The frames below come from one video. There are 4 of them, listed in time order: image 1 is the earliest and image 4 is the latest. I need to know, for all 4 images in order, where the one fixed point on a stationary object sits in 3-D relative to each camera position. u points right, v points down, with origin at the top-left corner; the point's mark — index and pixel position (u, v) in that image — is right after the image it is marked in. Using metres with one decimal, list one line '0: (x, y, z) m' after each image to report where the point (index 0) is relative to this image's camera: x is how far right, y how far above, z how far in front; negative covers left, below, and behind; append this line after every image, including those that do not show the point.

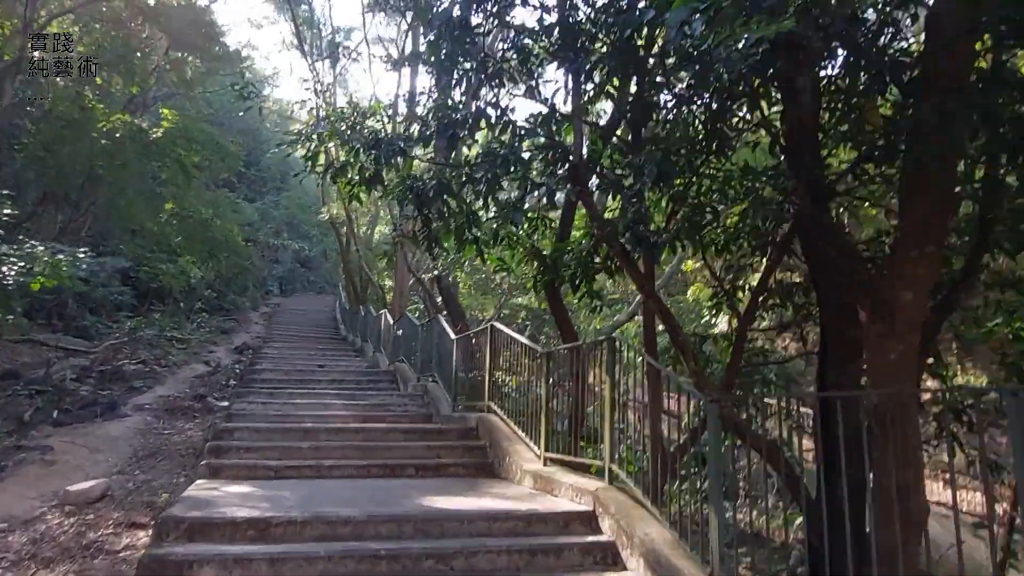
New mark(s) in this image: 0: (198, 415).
0: (-4.3, -1.7, +9.8) m
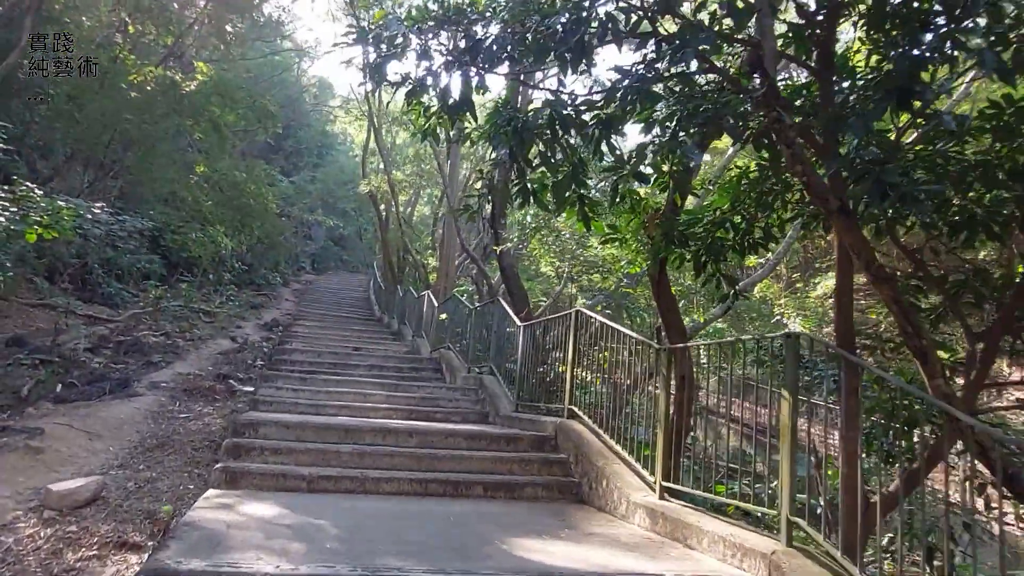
0: (-3.5, -1.3, +8.6) m
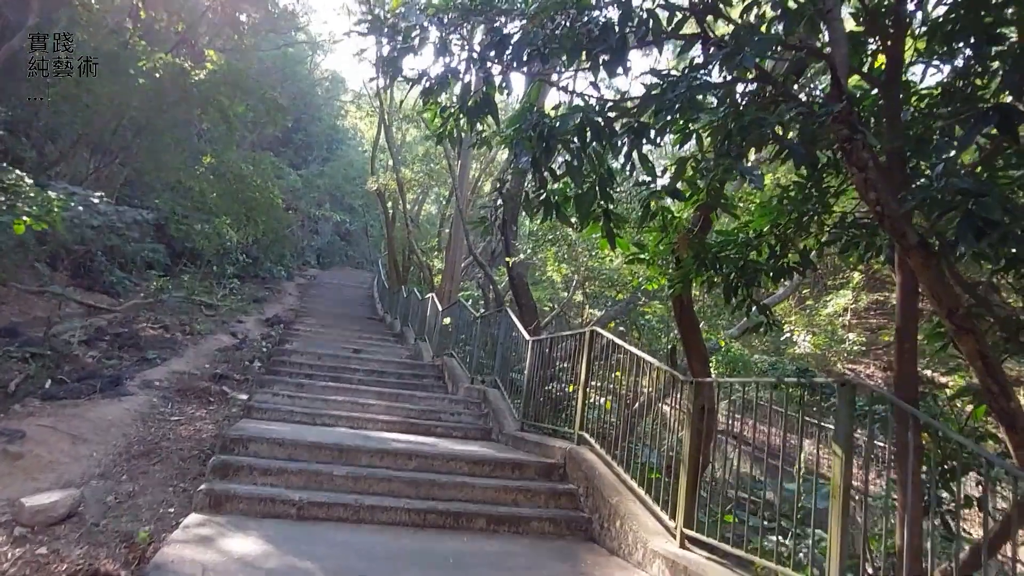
0: (-3.4, -1.3, +8.2) m
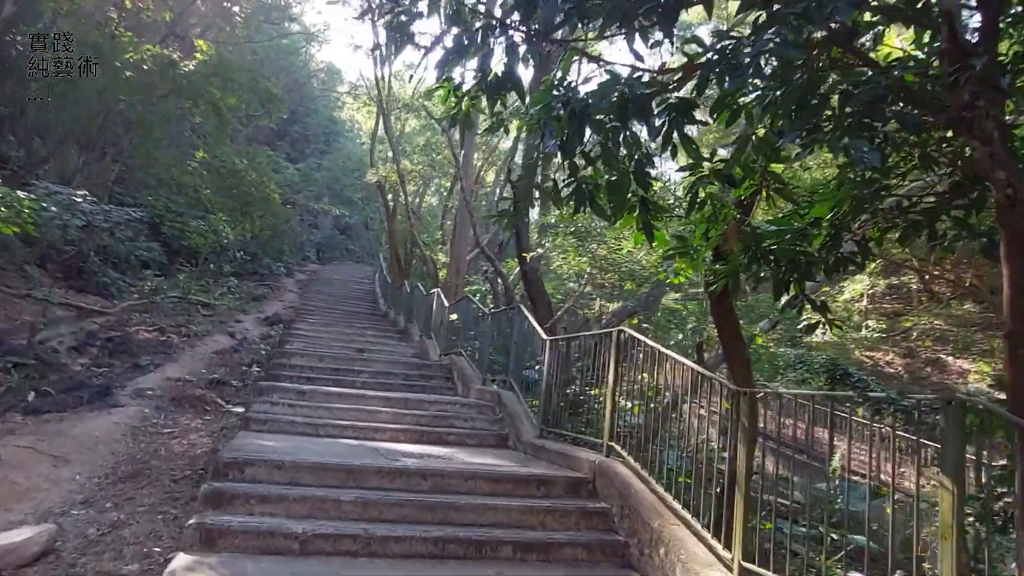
0: (-3.3, -1.3, +7.7) m
